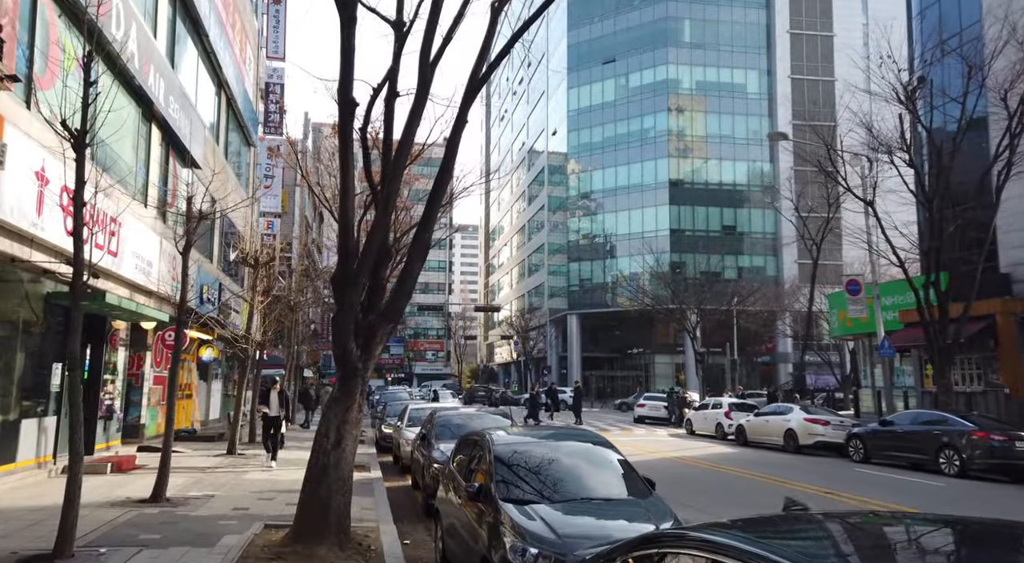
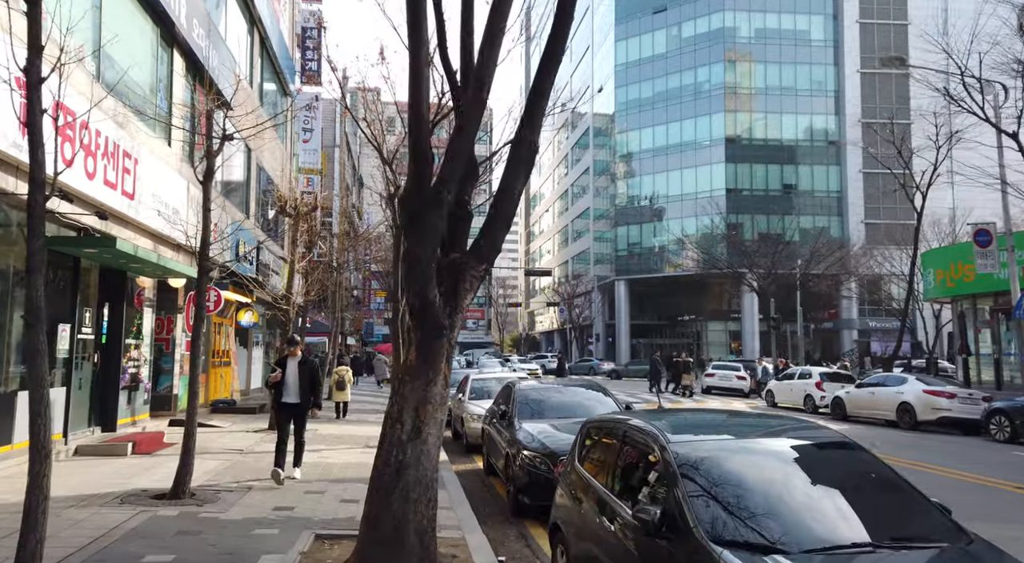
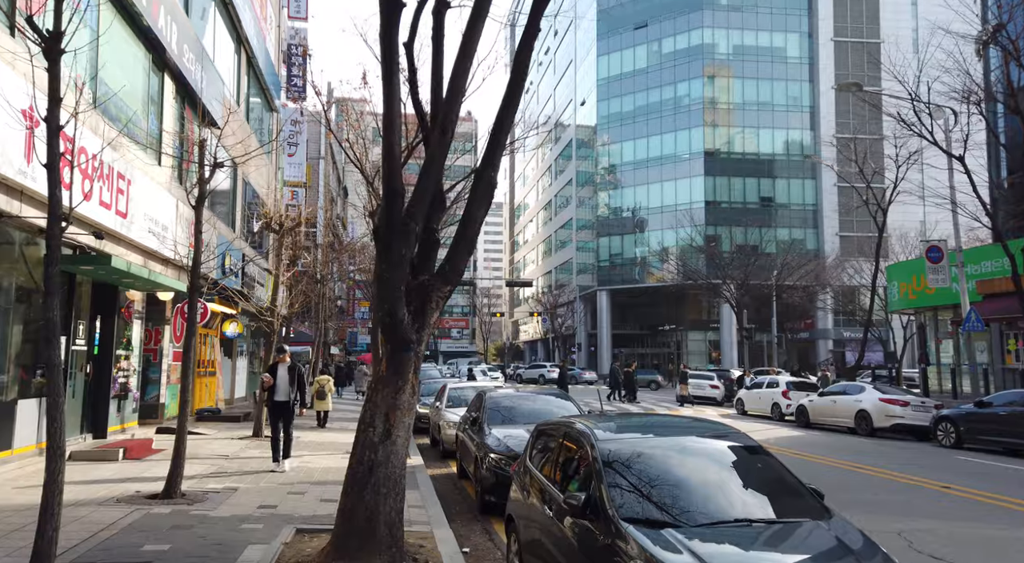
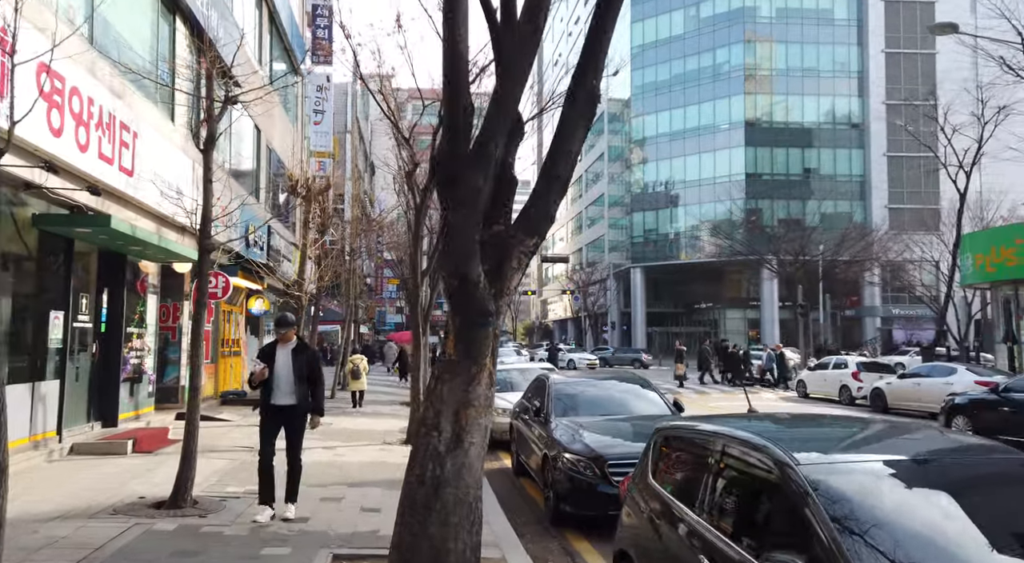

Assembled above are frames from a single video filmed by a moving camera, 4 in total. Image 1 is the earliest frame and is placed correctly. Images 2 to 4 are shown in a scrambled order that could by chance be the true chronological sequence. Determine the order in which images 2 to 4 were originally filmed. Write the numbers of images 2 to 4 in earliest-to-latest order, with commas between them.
3, 2, 4
